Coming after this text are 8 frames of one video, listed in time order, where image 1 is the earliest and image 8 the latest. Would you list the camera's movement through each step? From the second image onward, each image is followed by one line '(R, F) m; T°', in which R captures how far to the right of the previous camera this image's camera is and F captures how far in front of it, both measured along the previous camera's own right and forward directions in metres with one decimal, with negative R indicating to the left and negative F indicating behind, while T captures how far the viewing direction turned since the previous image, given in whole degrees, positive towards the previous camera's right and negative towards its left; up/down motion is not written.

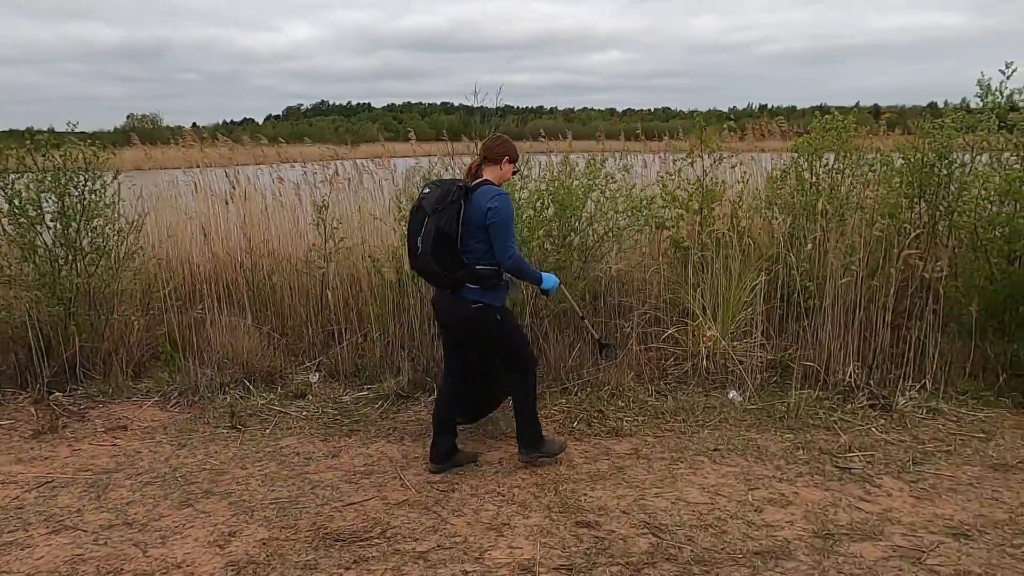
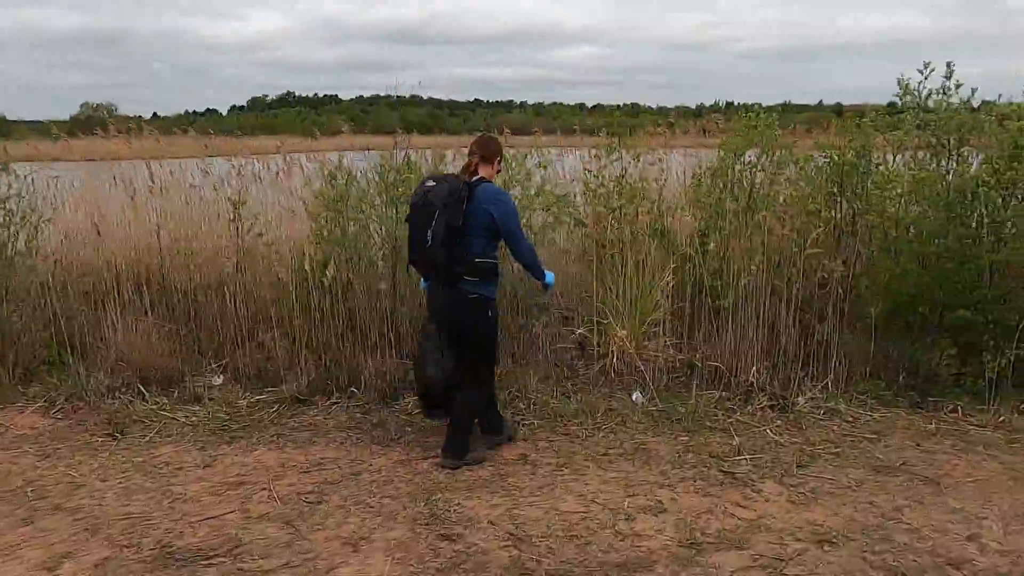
(+0.5, +0.1) m; +3°
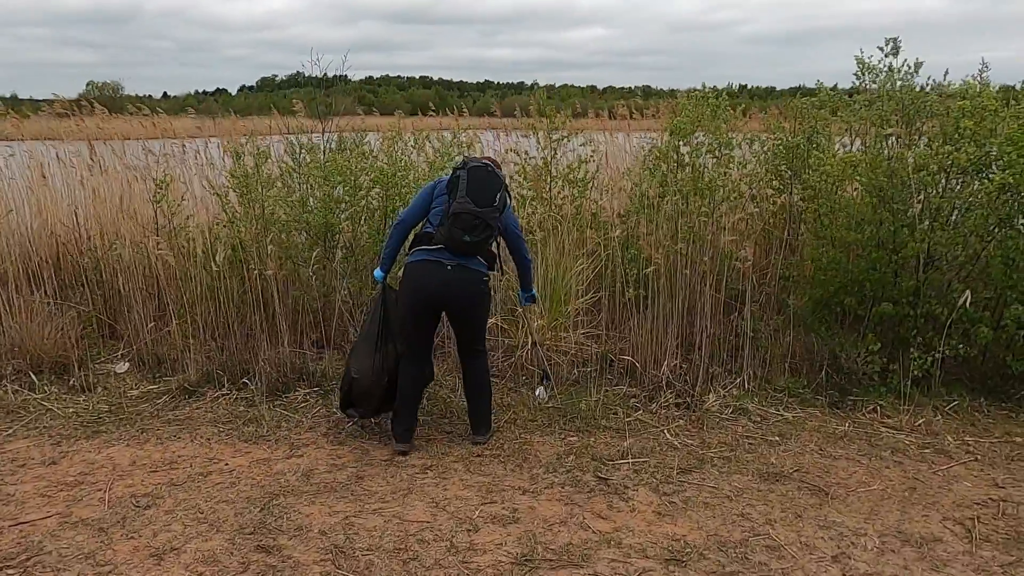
(+0.8, +0.3) m; -1°
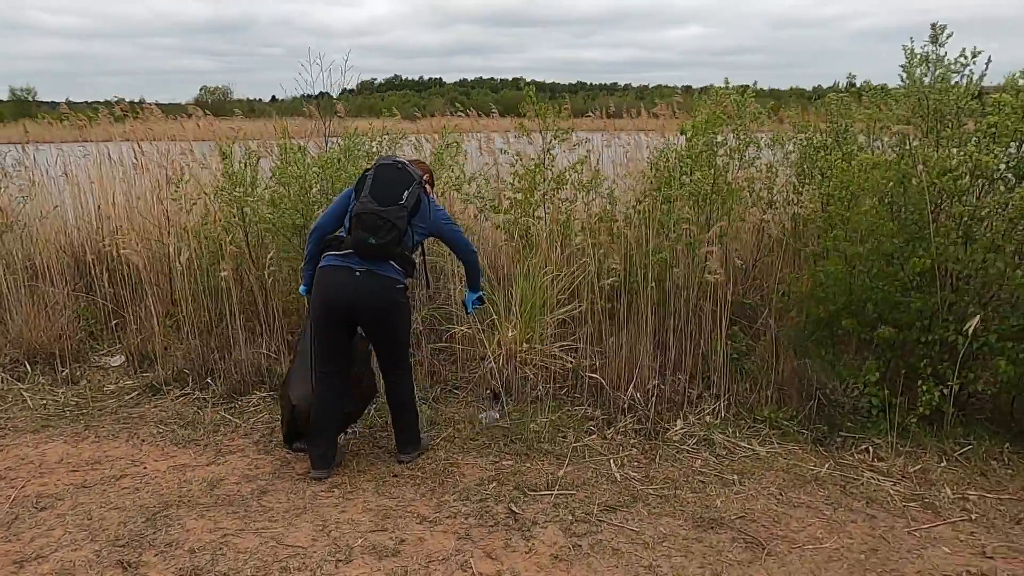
(+0.9, +0.4) m; -7°
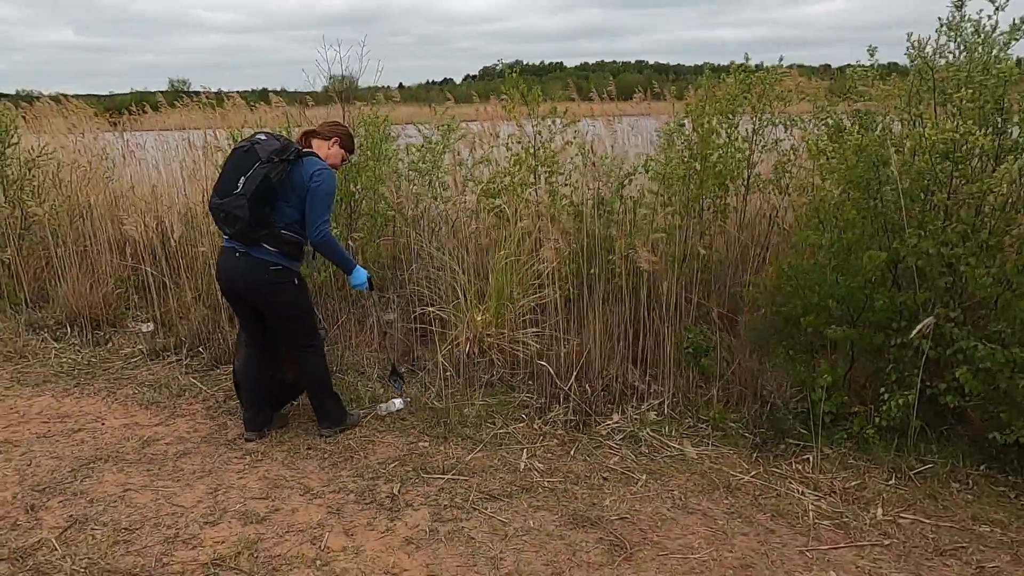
(+1.1, +0.1) m; -10°
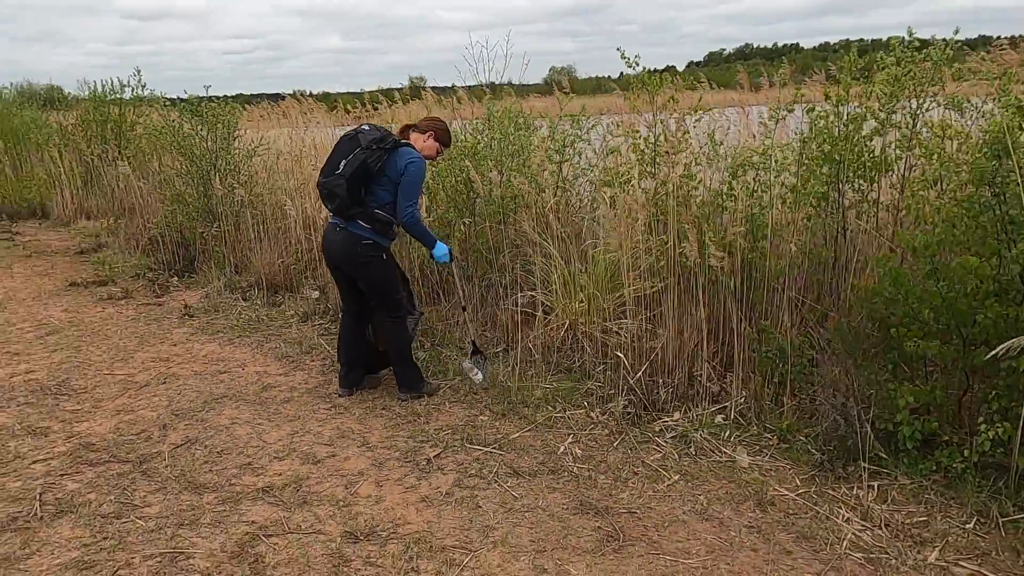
(+0.9, 0.0) m; -18°
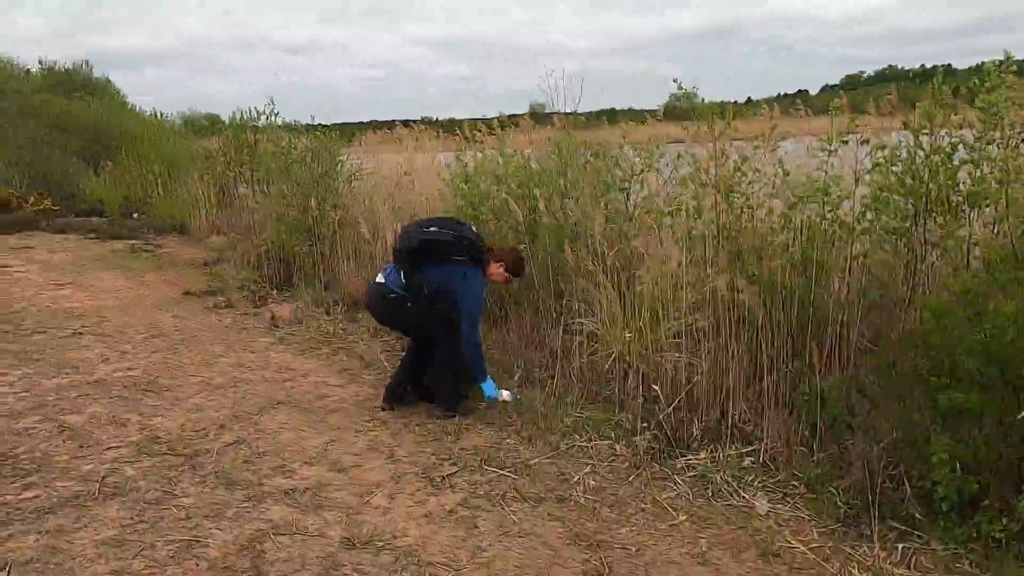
(+0.5, 0.0) m; -10°
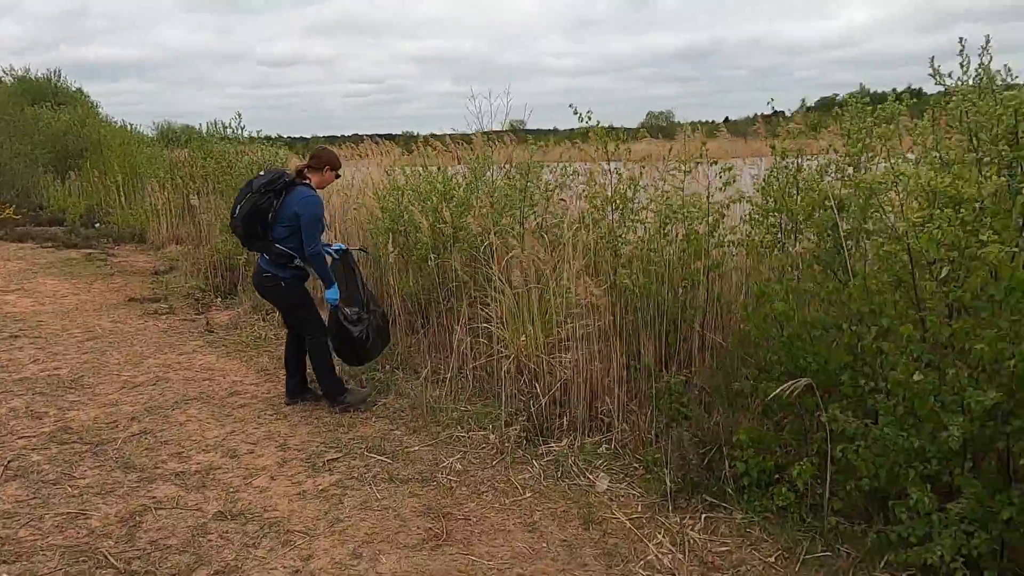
(+0.6, -0.4) m; +2°
